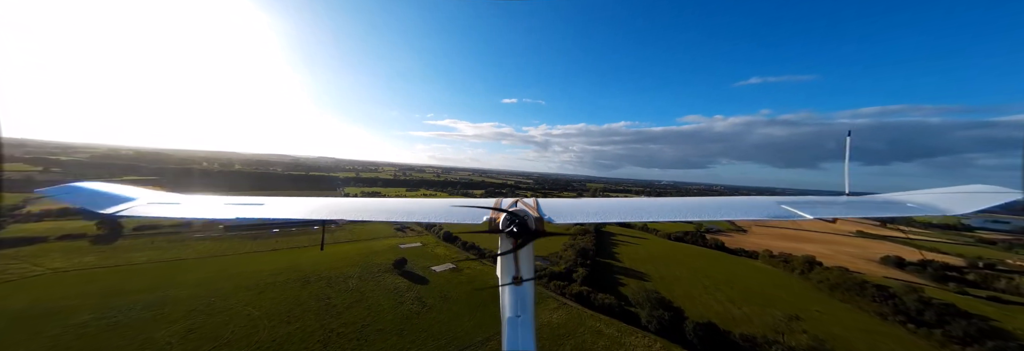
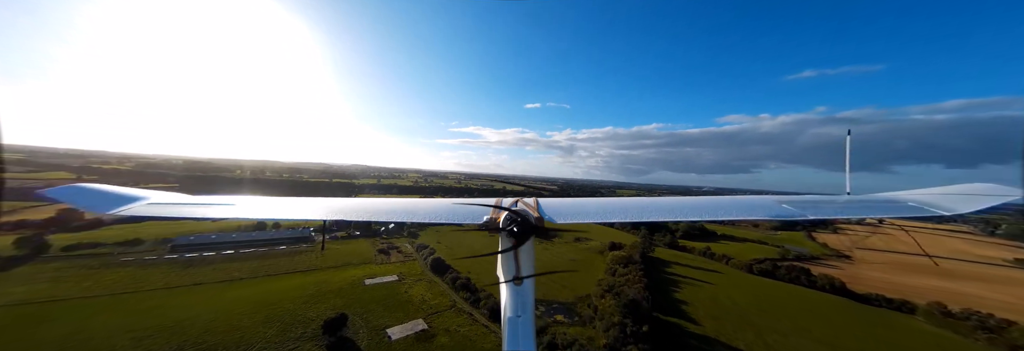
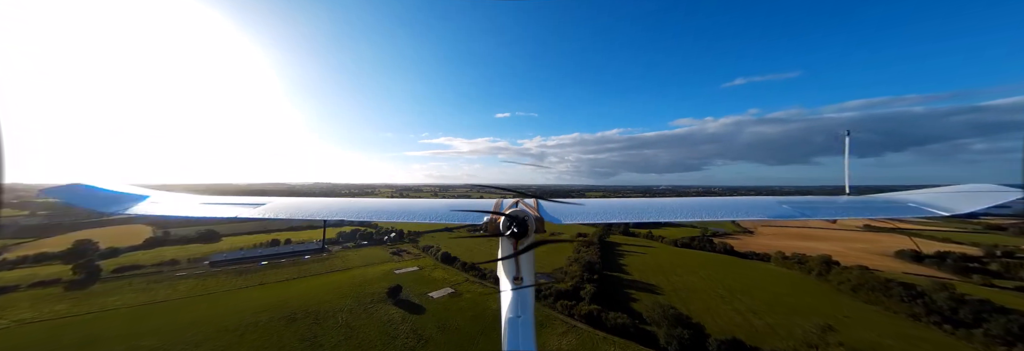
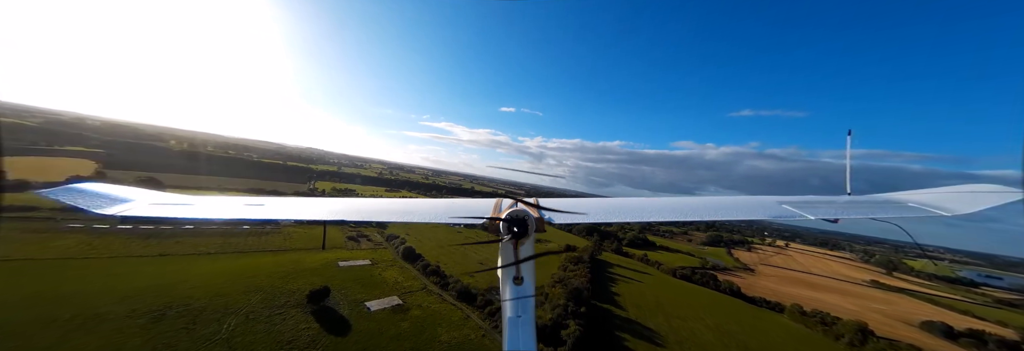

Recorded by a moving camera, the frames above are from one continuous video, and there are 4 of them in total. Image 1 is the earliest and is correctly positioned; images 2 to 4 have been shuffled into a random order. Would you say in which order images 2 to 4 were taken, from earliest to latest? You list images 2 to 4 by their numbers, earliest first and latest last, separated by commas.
3, 4, 2
